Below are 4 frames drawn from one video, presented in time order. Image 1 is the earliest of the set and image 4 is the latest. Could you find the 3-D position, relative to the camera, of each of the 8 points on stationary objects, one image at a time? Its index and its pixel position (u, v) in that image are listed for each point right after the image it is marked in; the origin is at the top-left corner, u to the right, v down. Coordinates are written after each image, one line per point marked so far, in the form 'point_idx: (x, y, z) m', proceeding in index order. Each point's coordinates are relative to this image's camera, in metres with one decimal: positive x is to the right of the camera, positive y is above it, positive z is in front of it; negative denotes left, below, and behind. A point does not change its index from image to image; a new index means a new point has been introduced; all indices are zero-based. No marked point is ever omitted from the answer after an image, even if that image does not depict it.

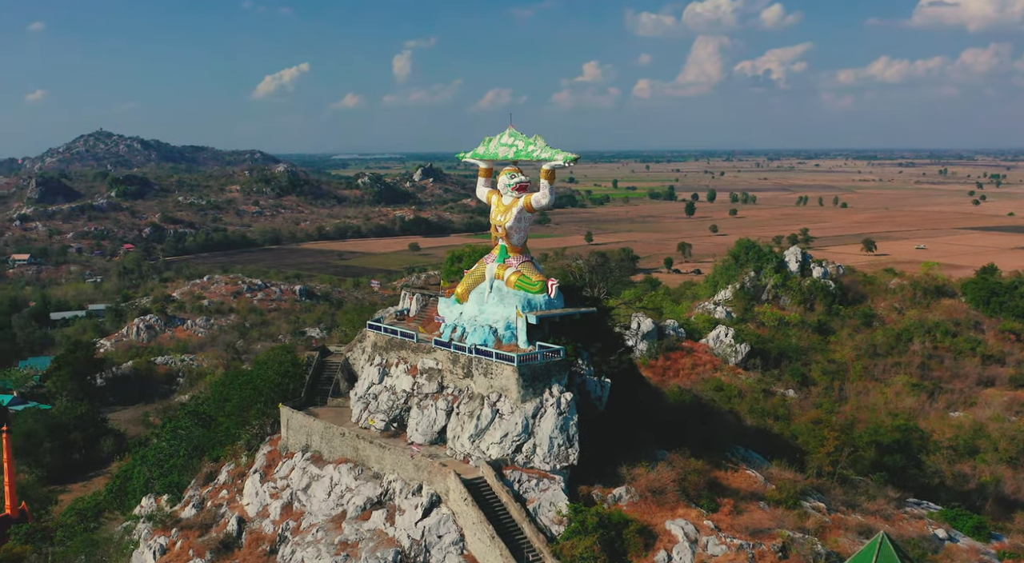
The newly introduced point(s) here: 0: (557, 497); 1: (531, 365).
0: (+0.9, -4.3, +15.2) m
1: (+0.4, -1.8, +16.6) m
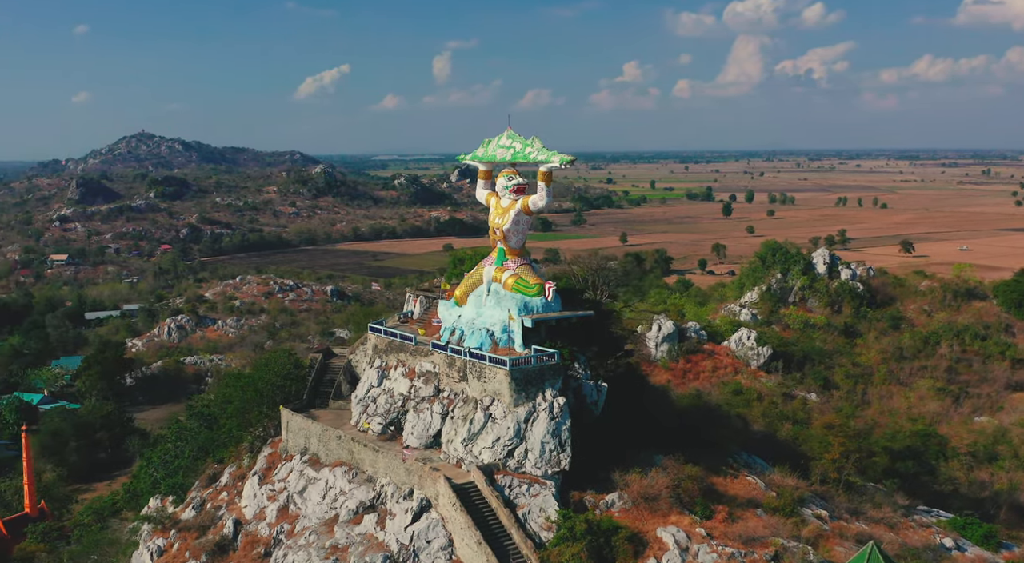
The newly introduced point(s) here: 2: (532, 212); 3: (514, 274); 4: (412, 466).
0: (+0.7, -4.3, +15.0) m
1: (+0.3, -1.9, +16.4) m
2: (+0.5, +1.7, +18.9) m
3: (+0.1, +0.2, +18.7) m
4: (-2.2, -4.0, +16.4) m
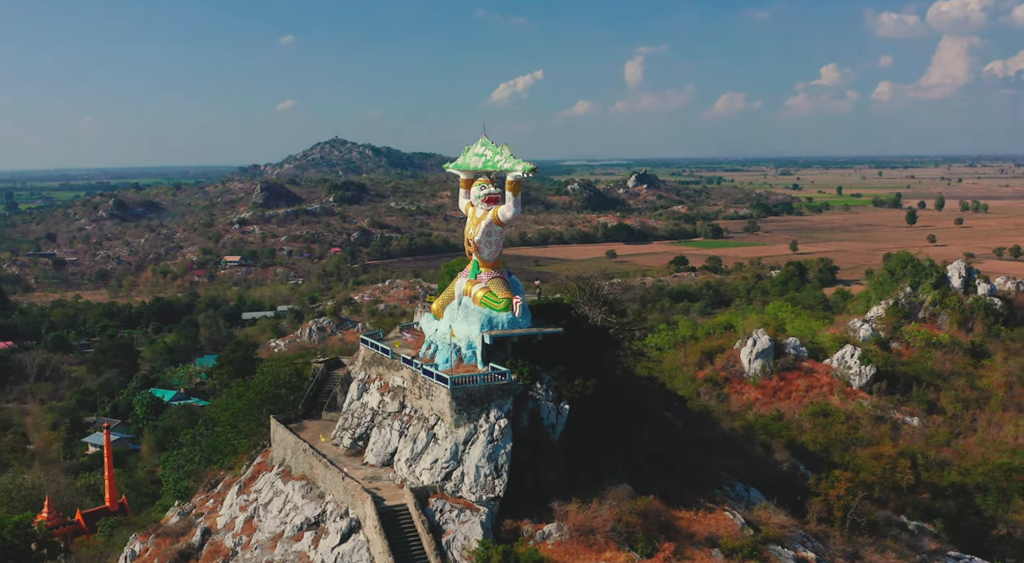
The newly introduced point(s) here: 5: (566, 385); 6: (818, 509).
0: (-0.7, -4.6, +14.2) m
1: (-0.9, -2.2, +15.7) m
2: (-0.2, +1.4, +18.1) m
3: (-0.7, -0.1, +18.0) m
4: (-3.3, -4.2, +15.9) m
5: (+1.2, -2.3, +16.9) m
6: (+7.7, -5.7, +19.1) m
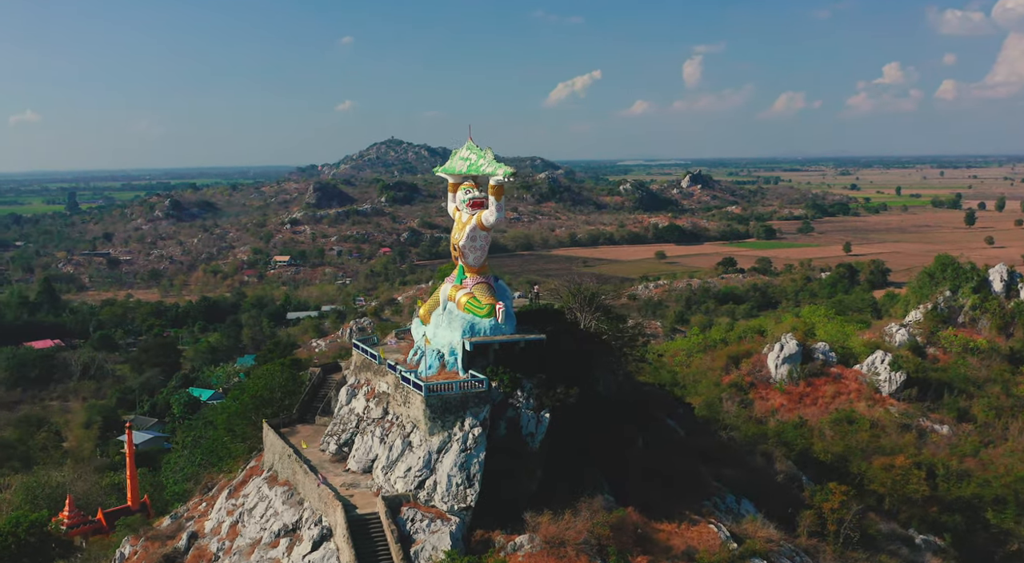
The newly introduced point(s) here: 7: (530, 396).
0: (-1.3, -4.7, +14.0) m
1: (-1.4, -2.3, +15.5) m
2: (-0.6, +1.3, +17.9) m
3: (-1.1, -0.3, +17.8) m
4: (-3.8, -4.3, +15.8) m
5: (+0.7, -2.4, +16.6) m
6: (+7.3, -5.8, +18.6) m
7: (+0.3, -2.4, +16.4) m
